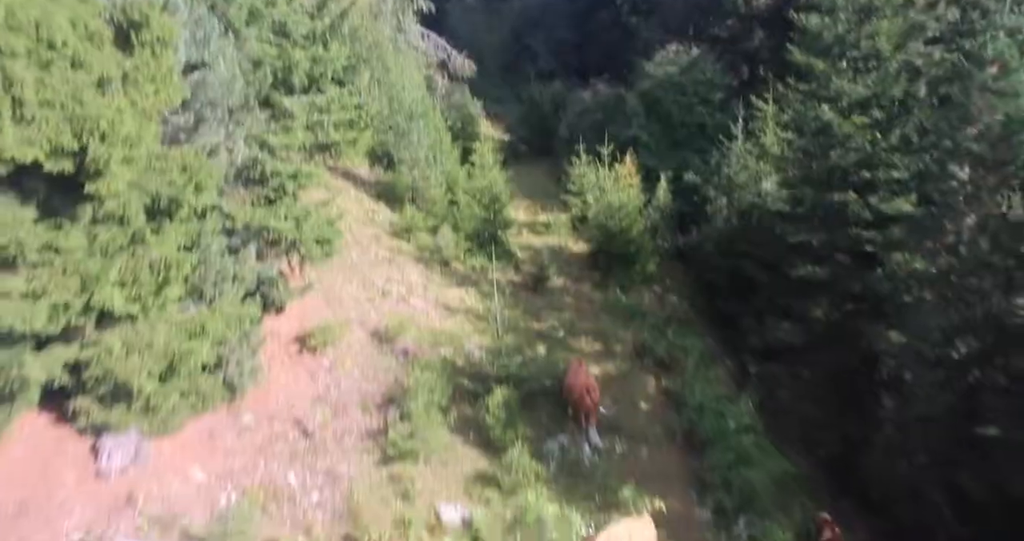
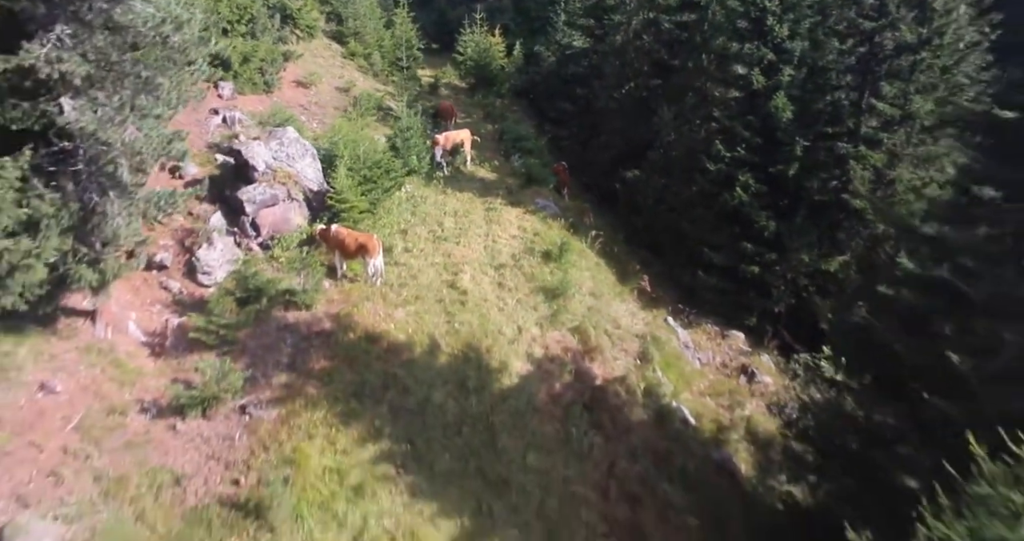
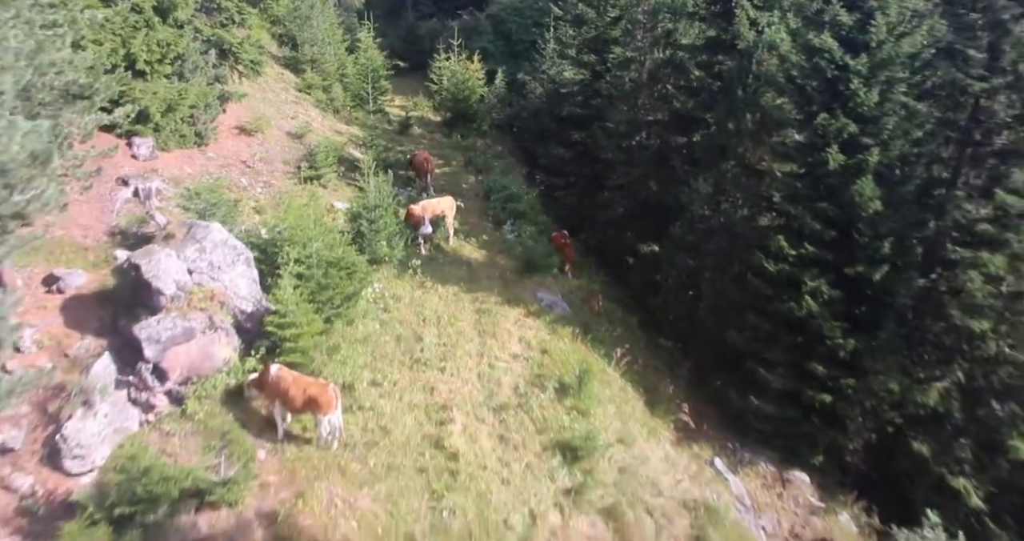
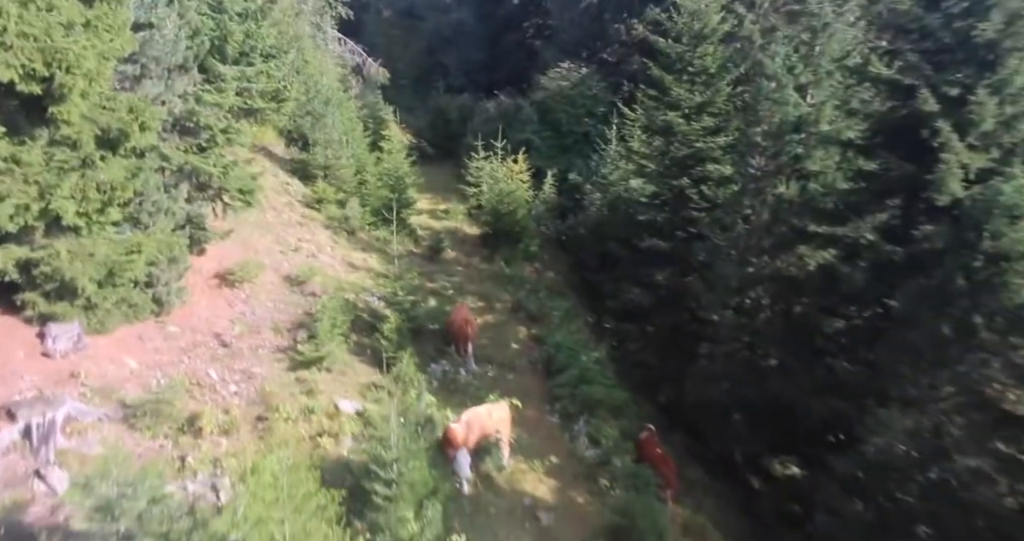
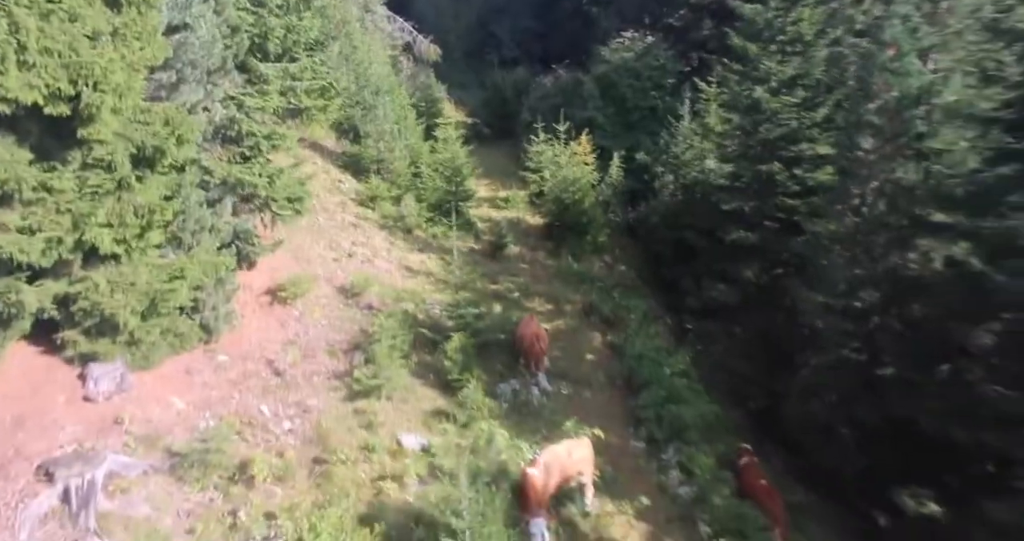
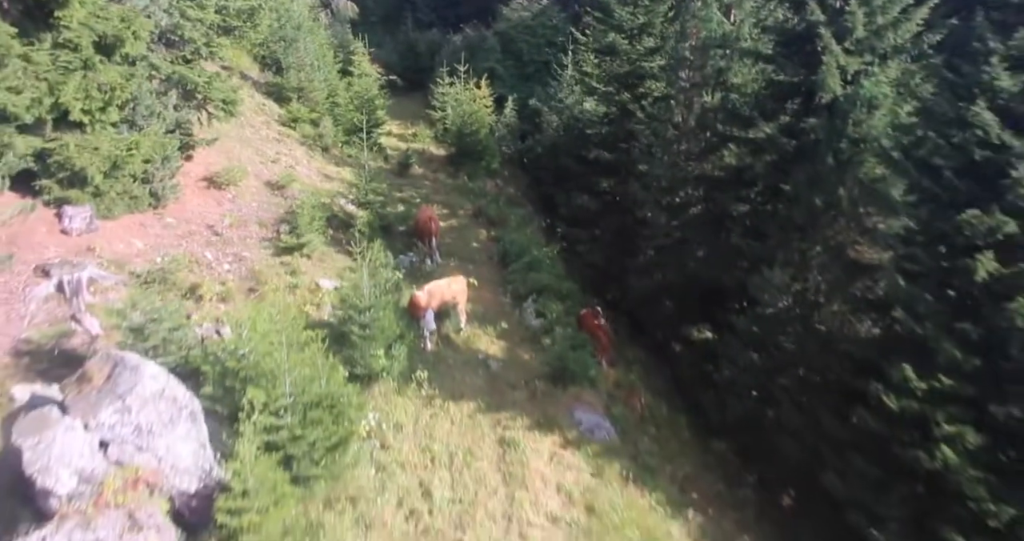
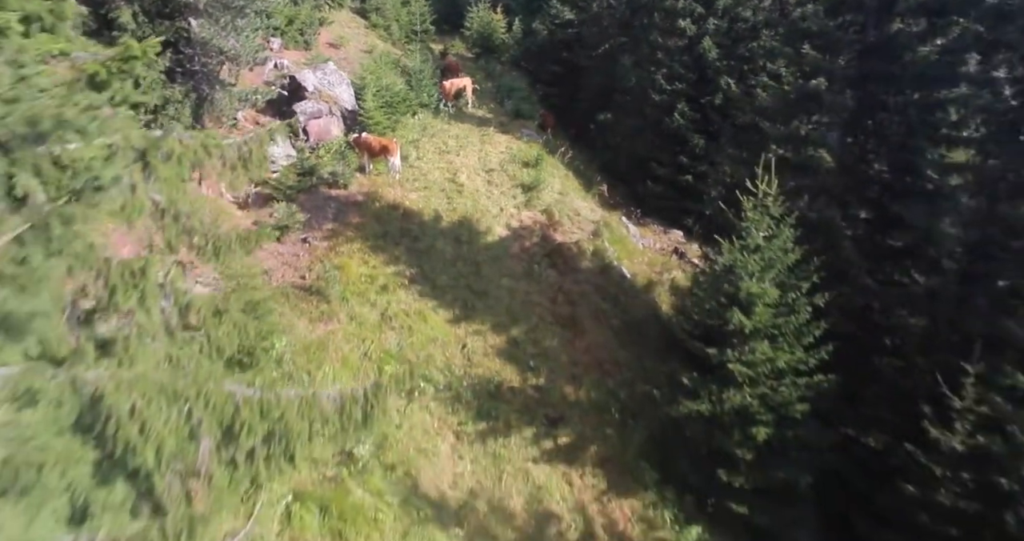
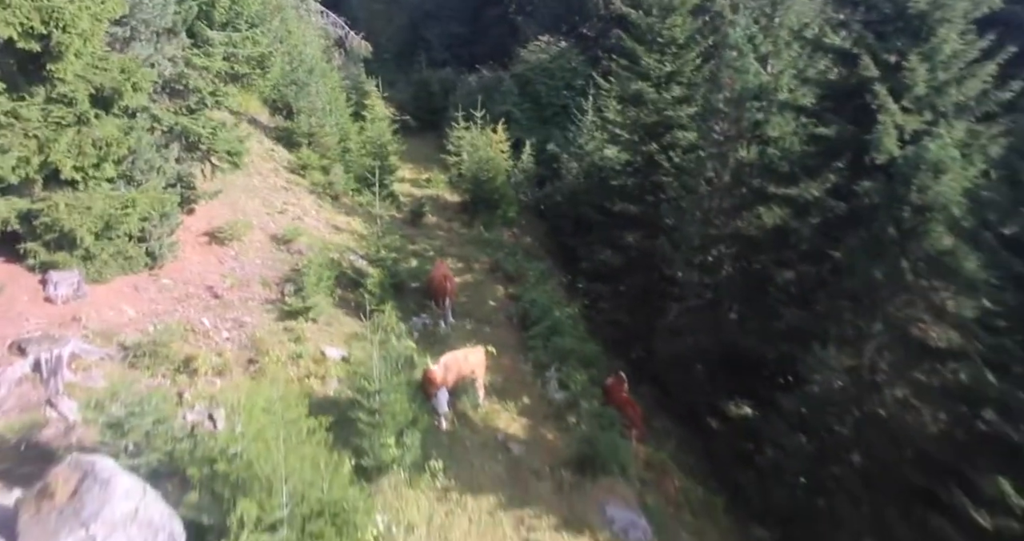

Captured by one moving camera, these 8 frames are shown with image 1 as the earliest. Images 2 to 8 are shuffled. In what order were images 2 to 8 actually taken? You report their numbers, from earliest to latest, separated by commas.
5, 4, 8, 6, 3, 2, 7
